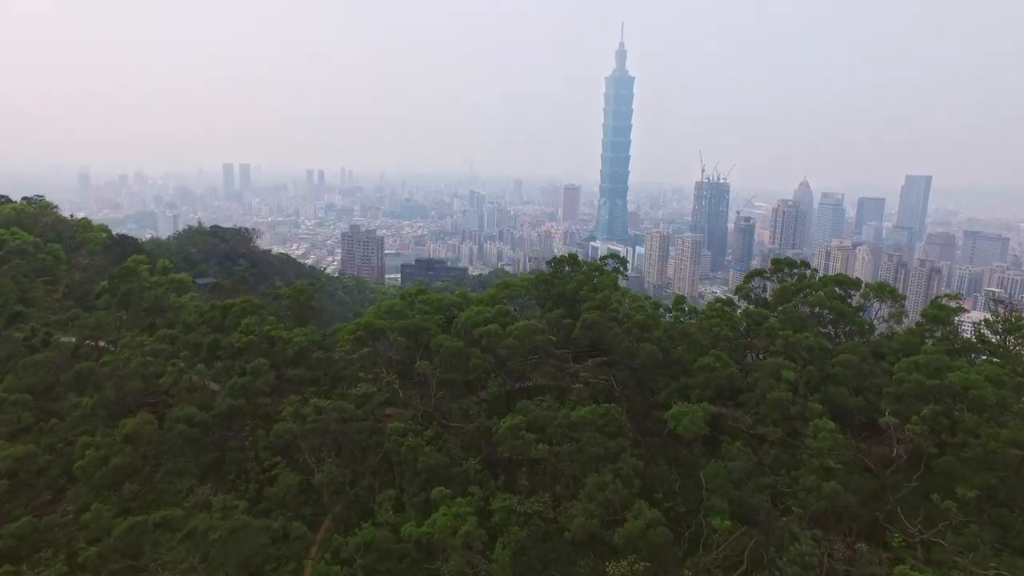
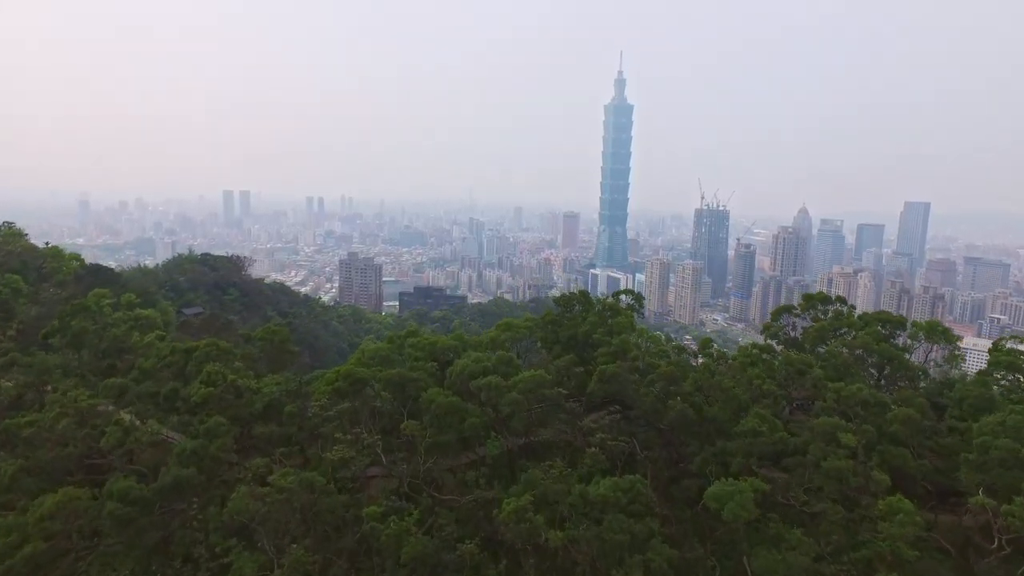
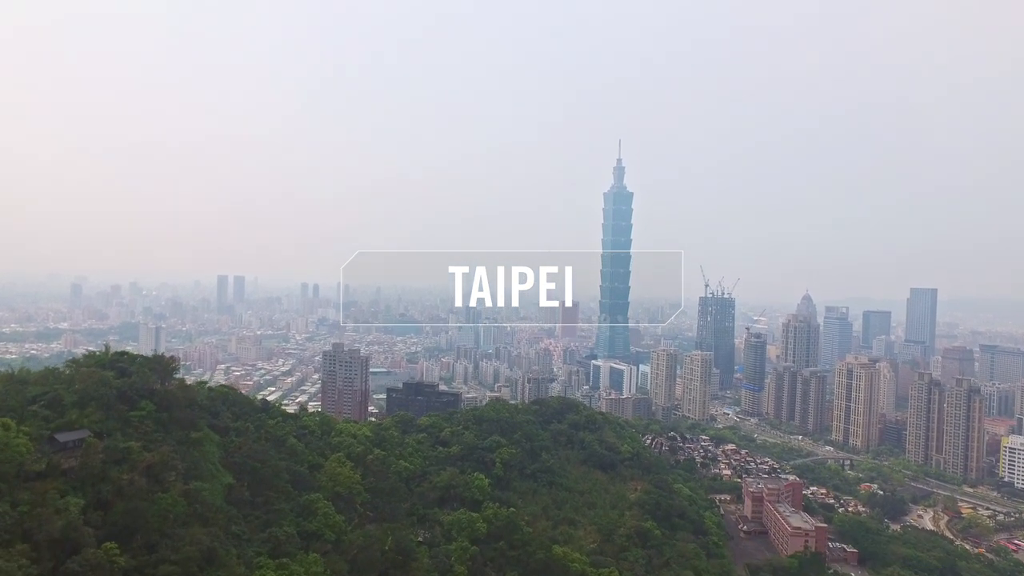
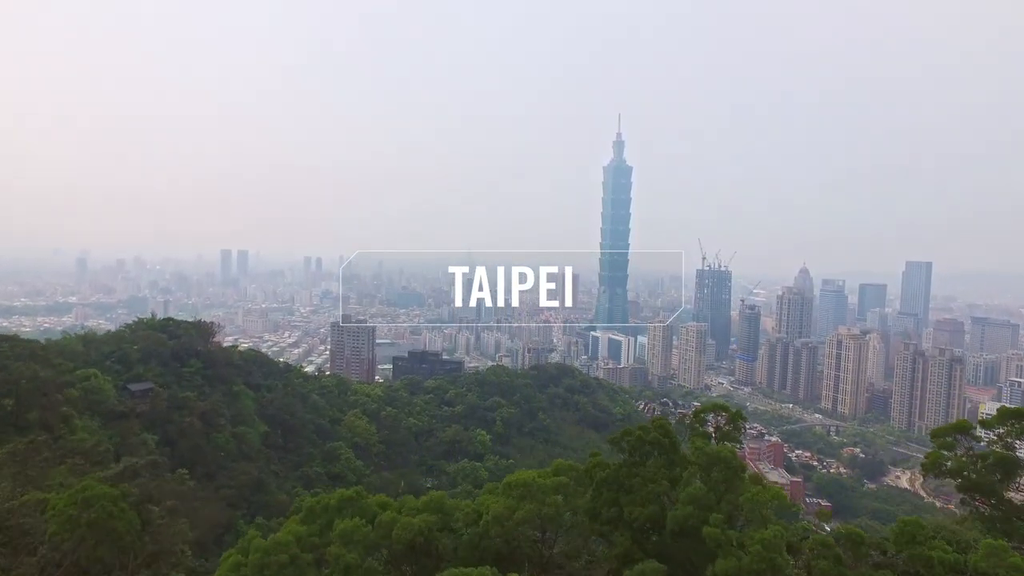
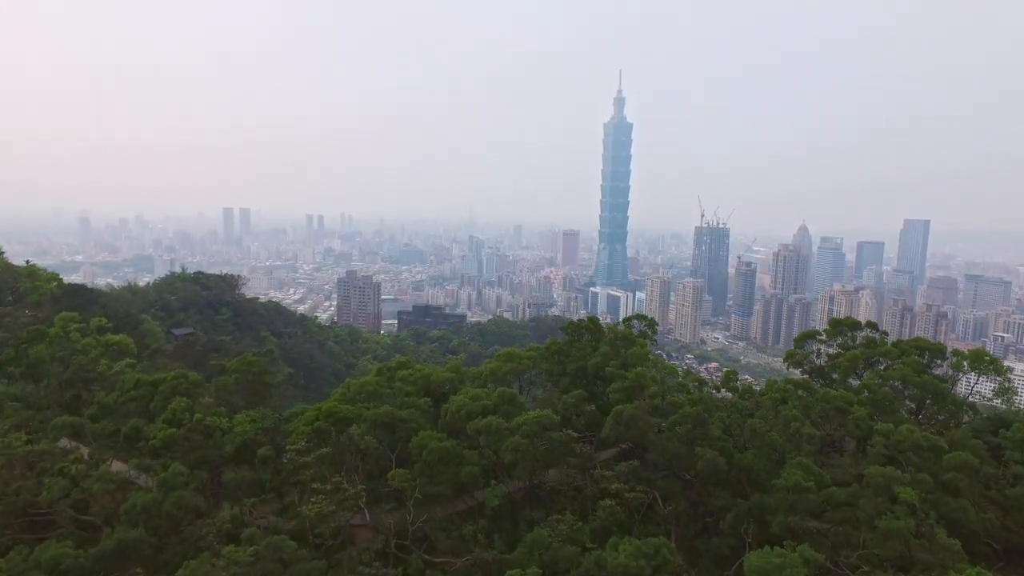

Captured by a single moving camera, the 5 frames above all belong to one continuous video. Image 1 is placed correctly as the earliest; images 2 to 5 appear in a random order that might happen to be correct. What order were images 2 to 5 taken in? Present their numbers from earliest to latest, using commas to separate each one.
2, 5, 4, 3
